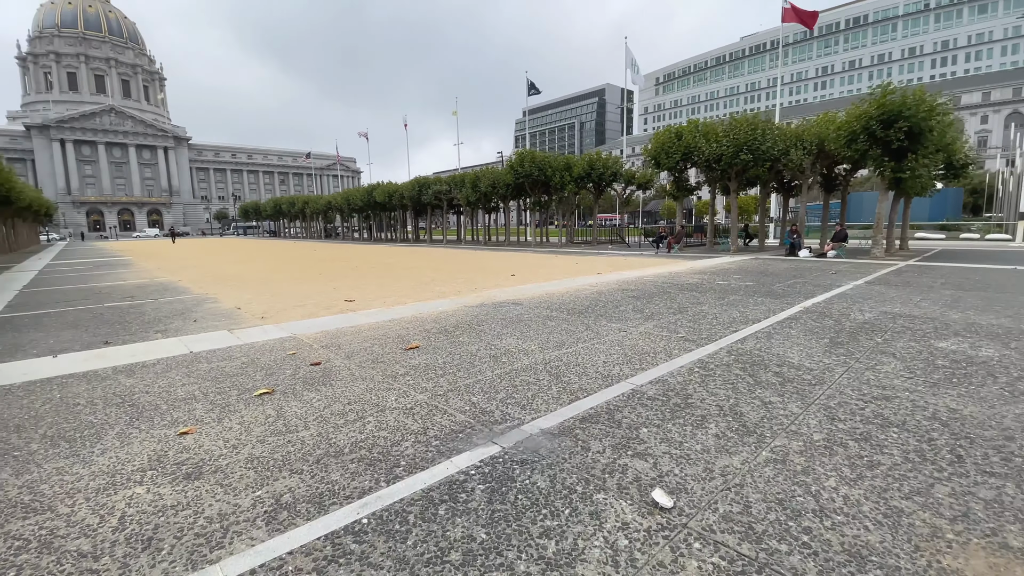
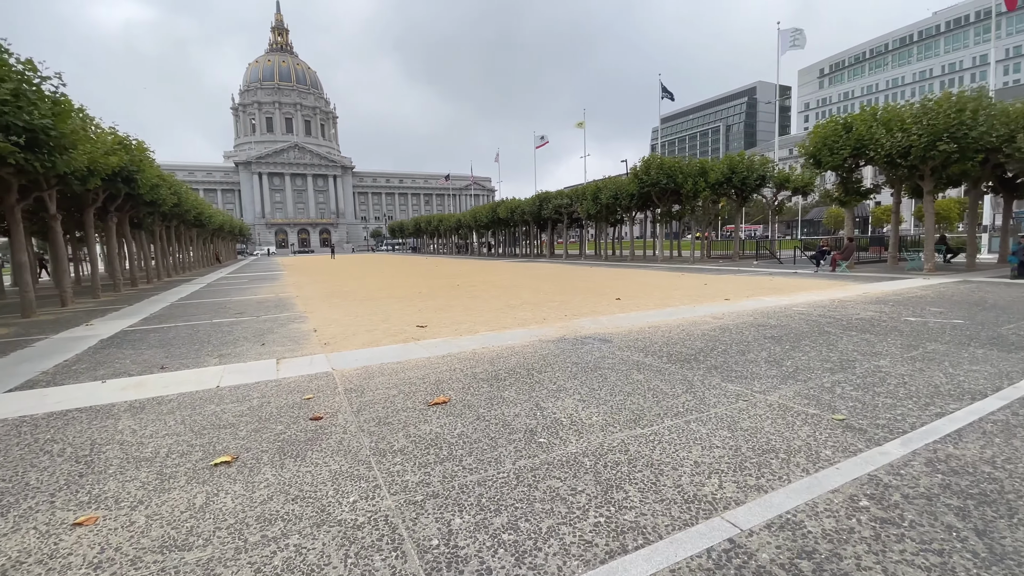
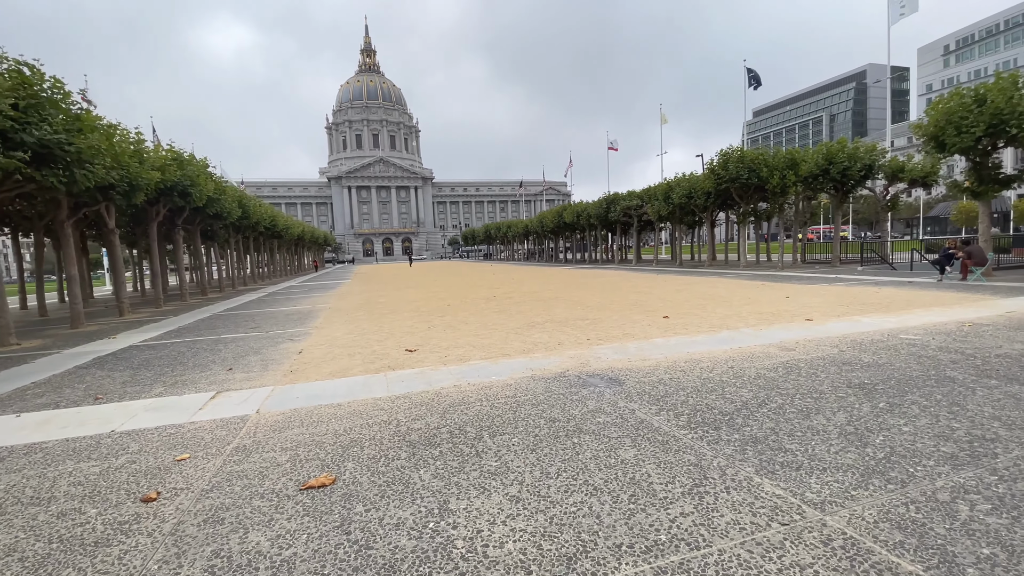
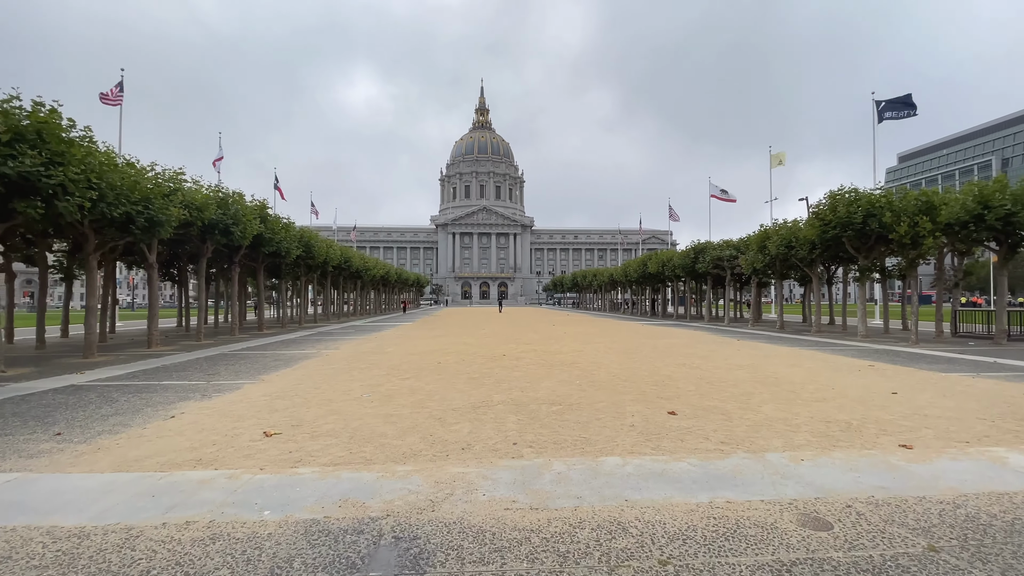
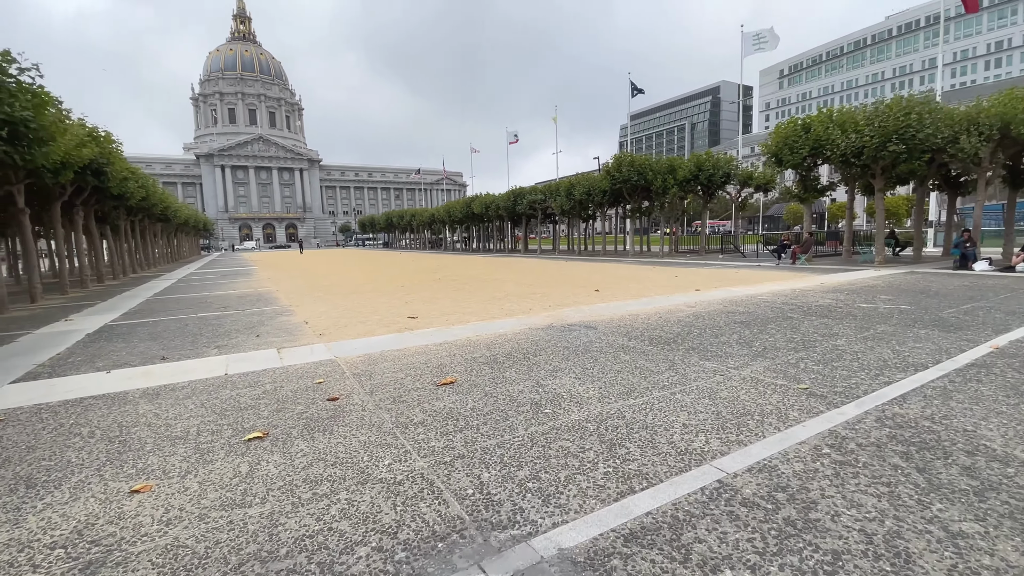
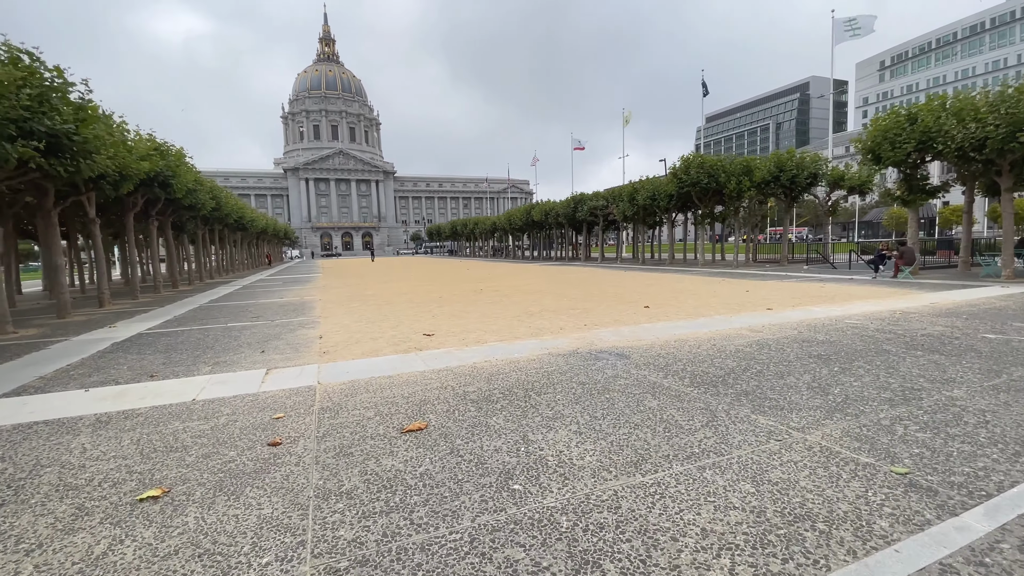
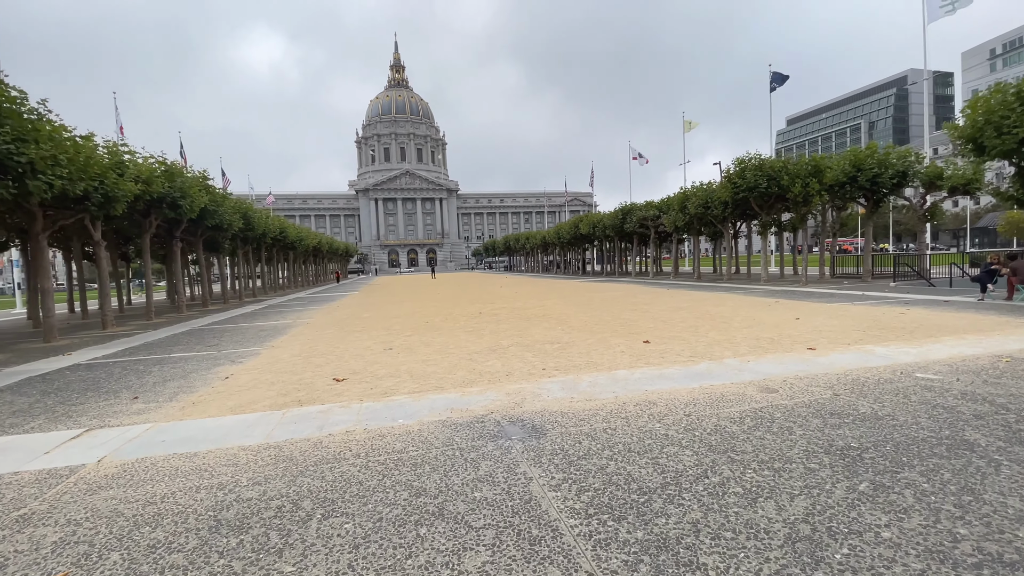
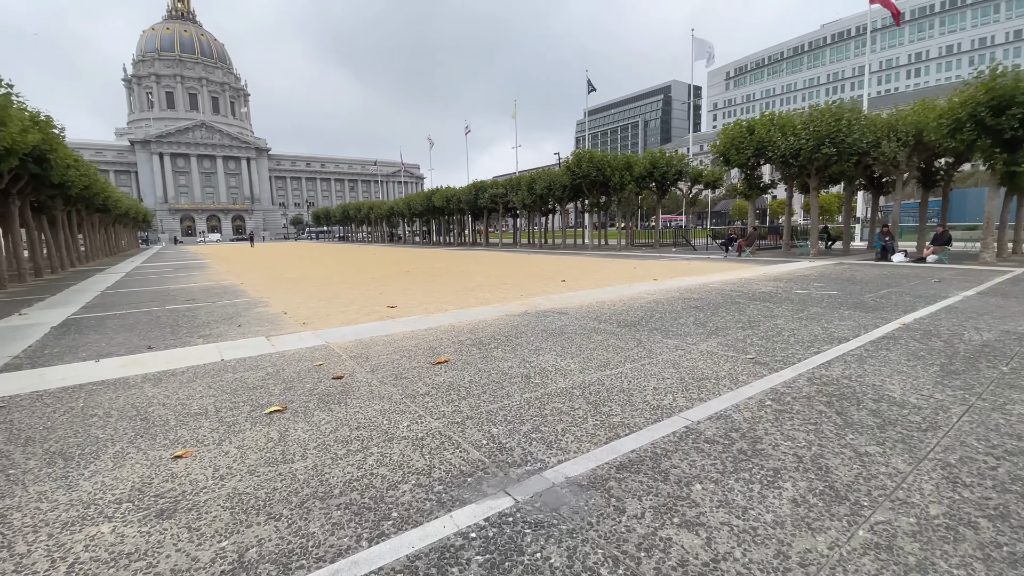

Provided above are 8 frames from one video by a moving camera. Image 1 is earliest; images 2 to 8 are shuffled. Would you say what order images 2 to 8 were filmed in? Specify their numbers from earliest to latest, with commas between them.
8, 5, 2, 6, 3, 7, 4
